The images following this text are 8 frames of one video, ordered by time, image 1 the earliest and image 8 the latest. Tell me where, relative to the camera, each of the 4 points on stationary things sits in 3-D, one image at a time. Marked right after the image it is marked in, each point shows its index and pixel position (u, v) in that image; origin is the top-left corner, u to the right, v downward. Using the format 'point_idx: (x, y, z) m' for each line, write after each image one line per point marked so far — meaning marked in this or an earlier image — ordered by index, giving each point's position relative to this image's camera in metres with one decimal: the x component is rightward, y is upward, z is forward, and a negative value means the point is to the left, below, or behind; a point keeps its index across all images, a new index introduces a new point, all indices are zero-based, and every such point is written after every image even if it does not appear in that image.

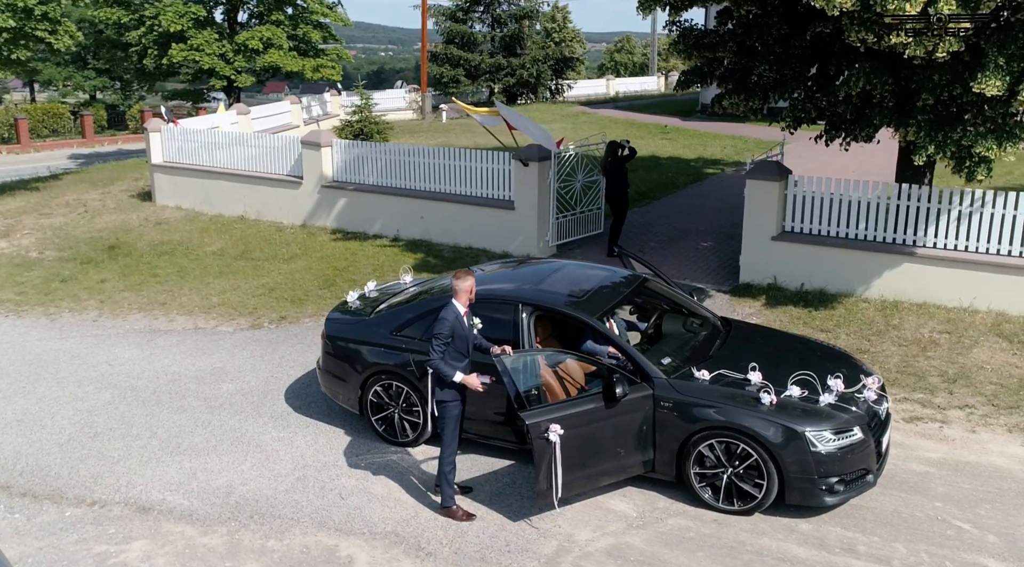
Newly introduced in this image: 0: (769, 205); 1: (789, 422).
0: (+3.5, +1.0, +10.6) m
1: (+1.7, -0.8, +4.8) m
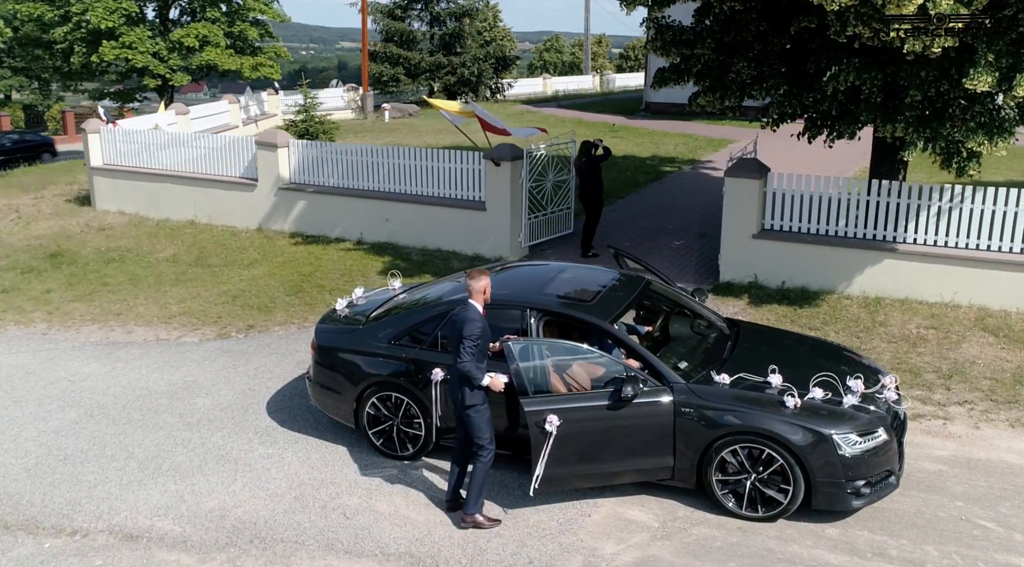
0: (+3.2, +1.0, +10.6) m
1: (+1.8, -0.8, +4.7) m
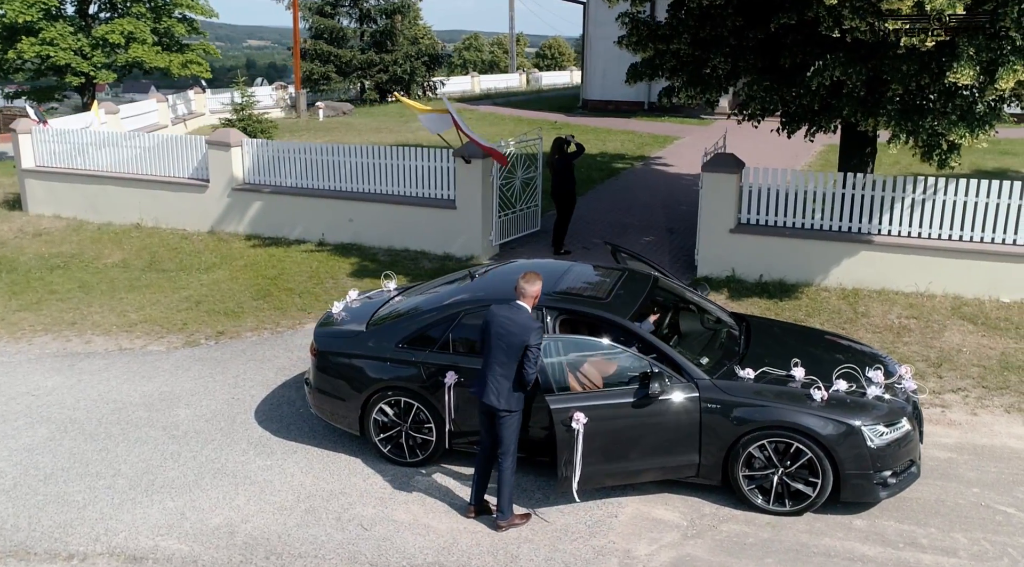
0: (+2.9, +1.1, +10.7) m
1: (+2.0, -0.8, +4.7) m
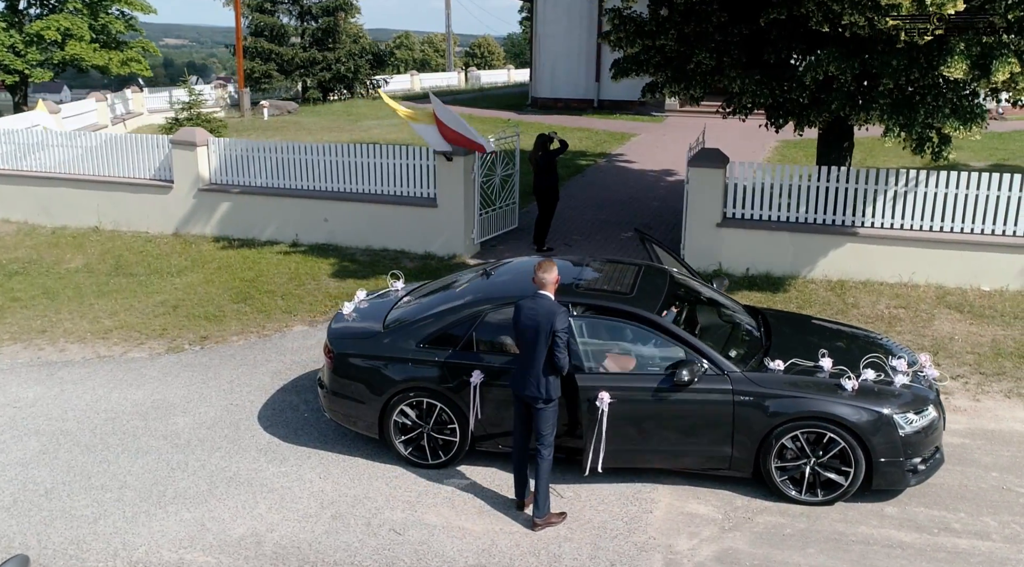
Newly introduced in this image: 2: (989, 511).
0: (+2.7, +1.2, +10.8) m
1: (+2.2, -0.7, +4.8) m
2: (+2.9, -1.4, +4.8) m
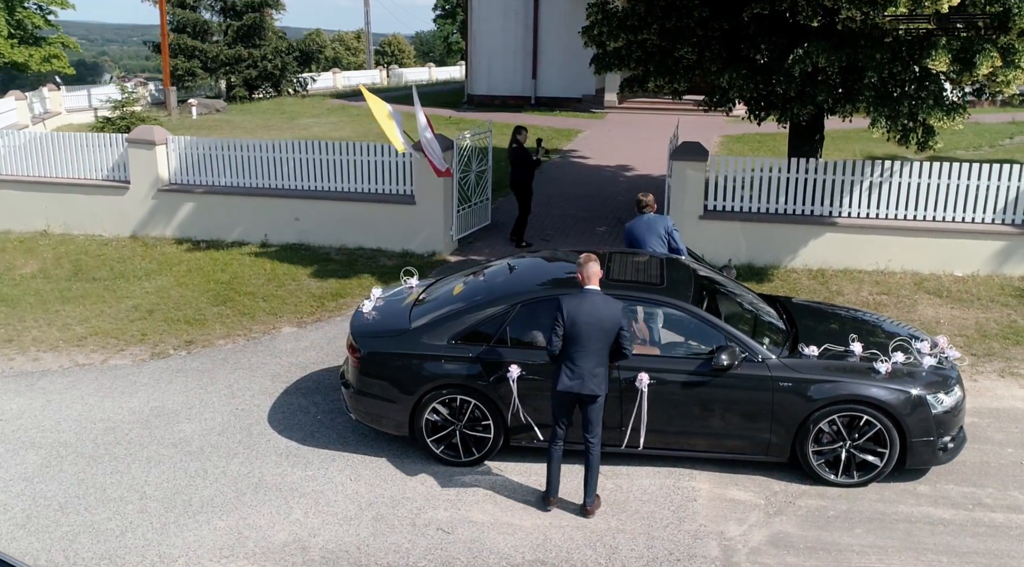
0: (+2.5, +1.3, +10.9) m
1: (+2.4, -0.6, +4.9) m
2: (+3.2, -1.3, +5.0) m
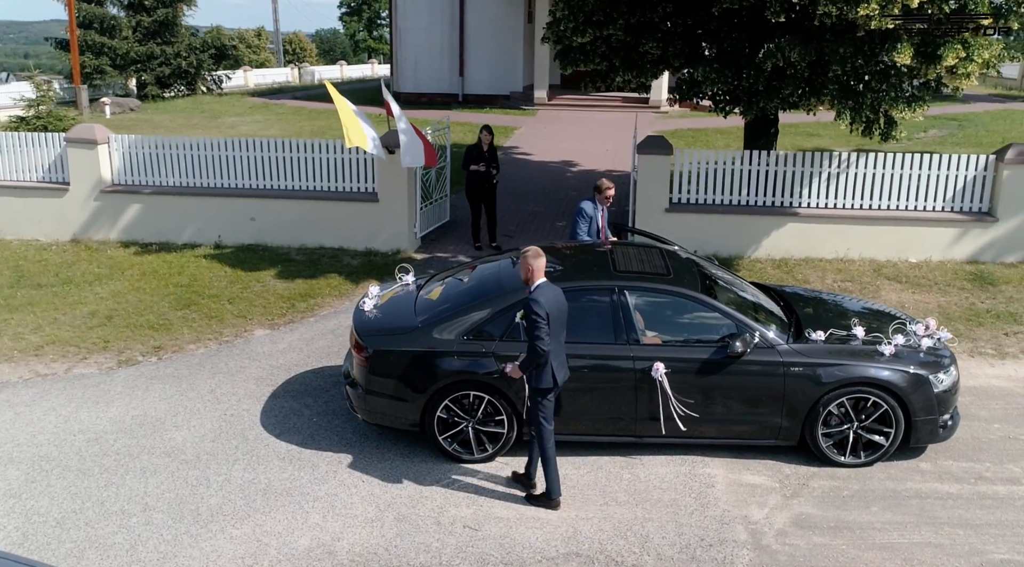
0: (+2.1, +1.4, +11.1) m
1: (+2.5, -0.5, +5.1) m
2: (+3.3, -1.2, +5.2) m
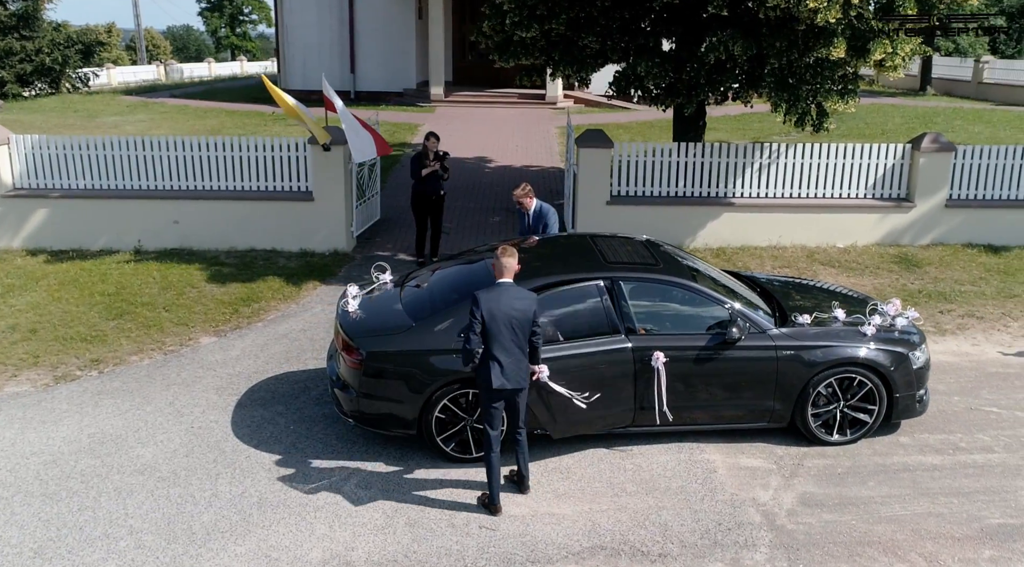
0: (+1.3, +1.5, +11.3) m
1: (+2.5, -0.4, +5.3) m
2: (+3.3, -1.0, +5.6) m
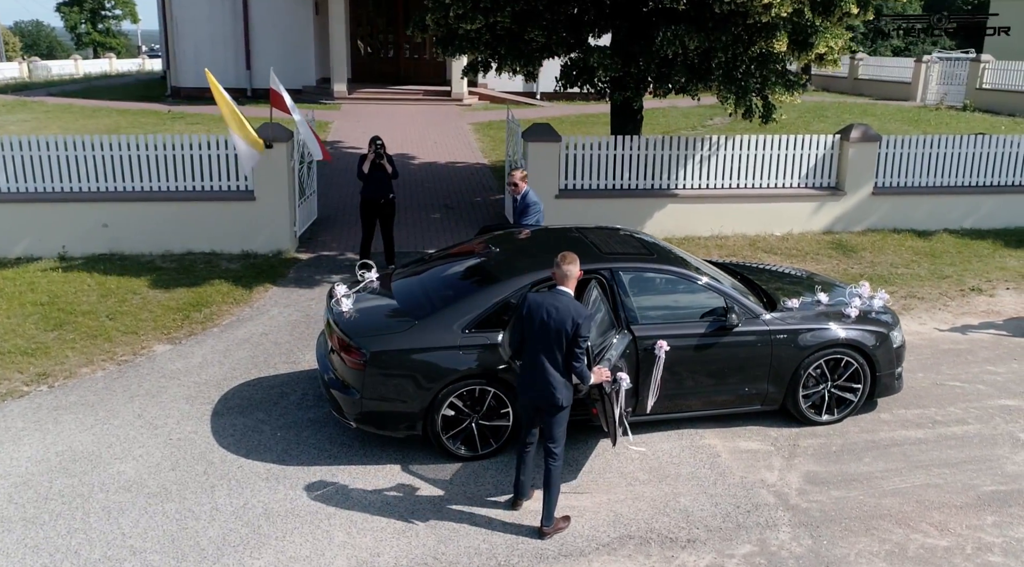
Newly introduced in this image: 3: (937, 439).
0: (+0.6, +1.6, +11.3) m
1: (+2.5, -0.3, +5.6) m
2: (+3.2, -0.9, +6.0) m
3: (+2.8, -1.1, +5.4) m
